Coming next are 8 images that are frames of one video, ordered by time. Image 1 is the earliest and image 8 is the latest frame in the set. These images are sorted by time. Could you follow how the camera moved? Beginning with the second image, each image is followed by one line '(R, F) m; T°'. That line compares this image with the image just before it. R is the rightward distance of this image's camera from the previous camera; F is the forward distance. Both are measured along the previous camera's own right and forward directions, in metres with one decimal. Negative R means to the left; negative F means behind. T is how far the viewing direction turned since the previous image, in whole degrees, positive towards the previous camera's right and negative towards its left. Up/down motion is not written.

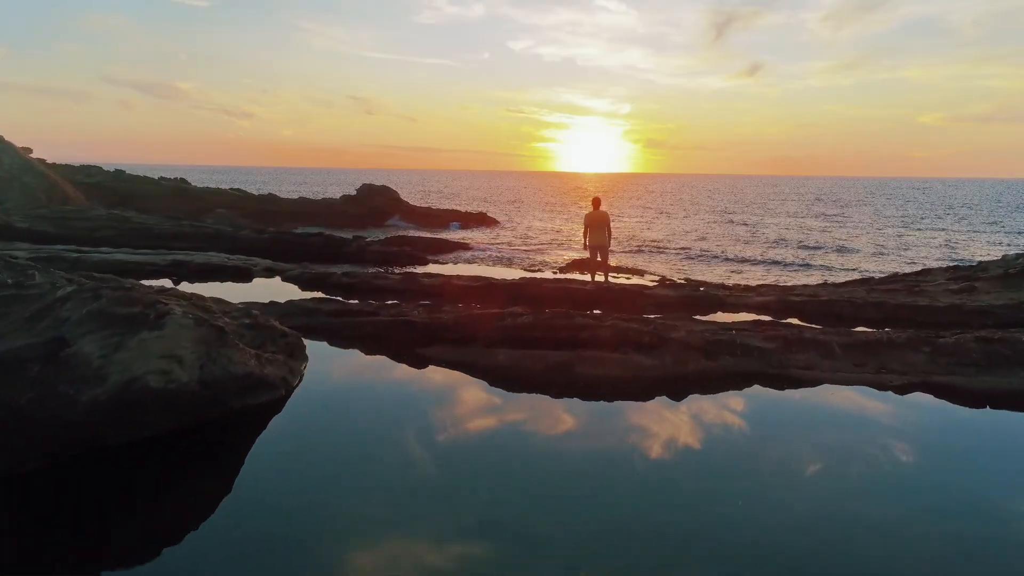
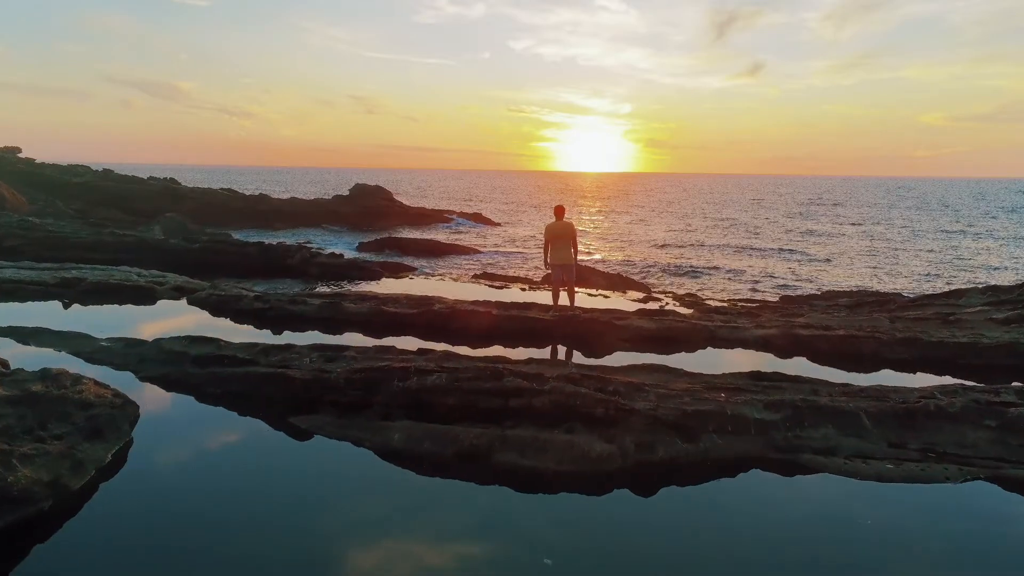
(+1.0, +2.4) m; 0°
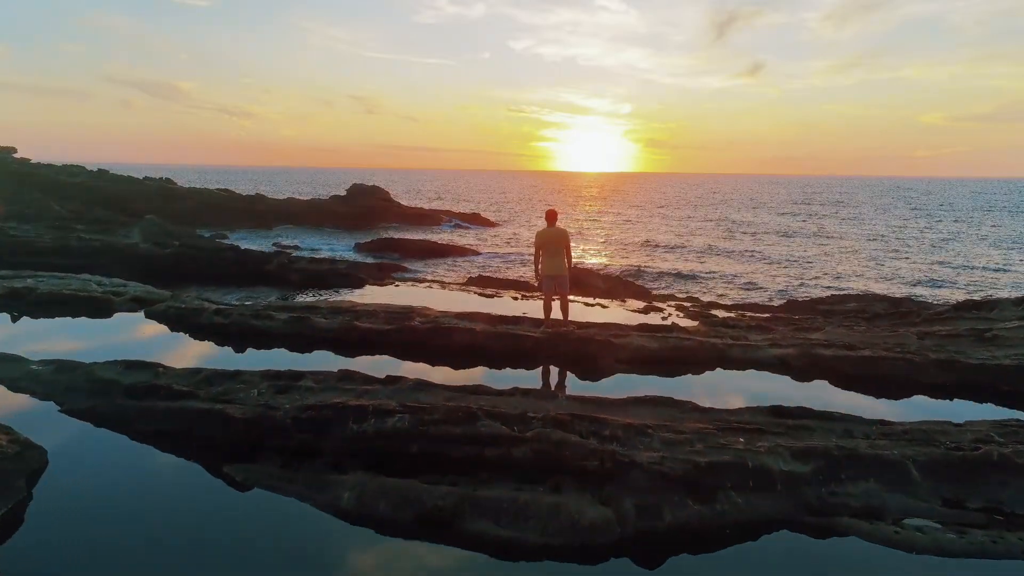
(+0.2, +1.1) m; 0°
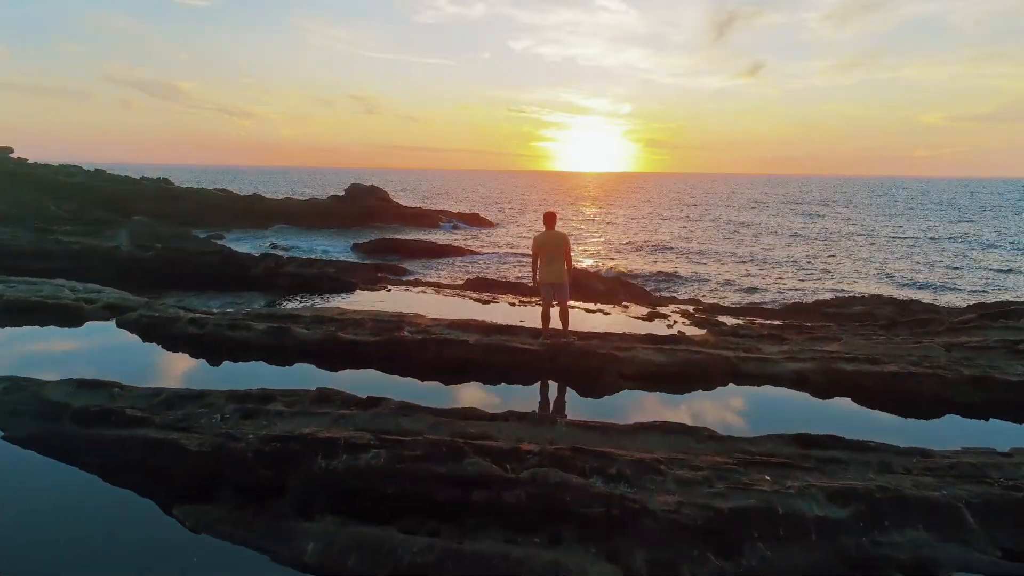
(+0.1, +0.7) m; 0°
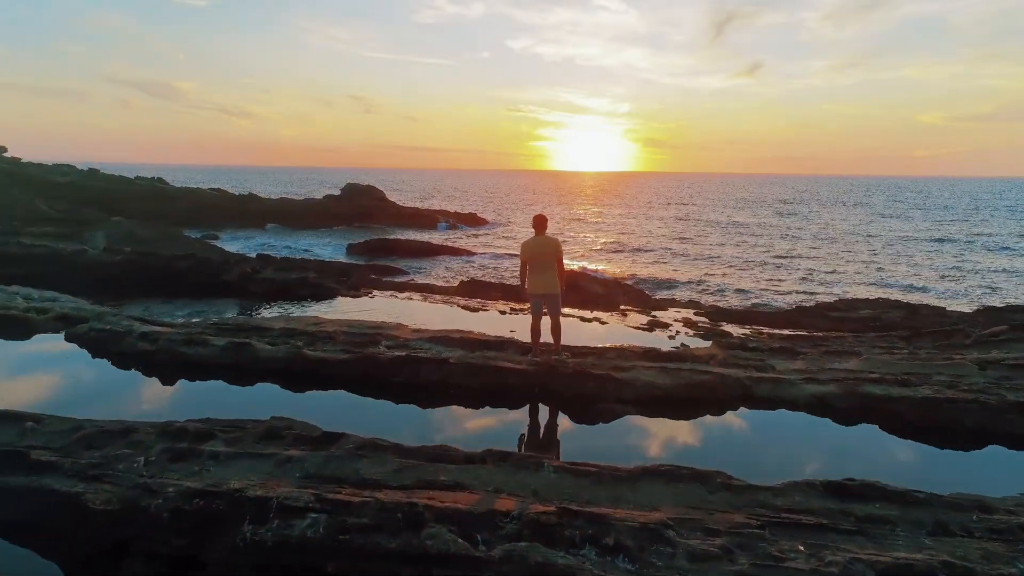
(+0.2, +0.9) m; 0°
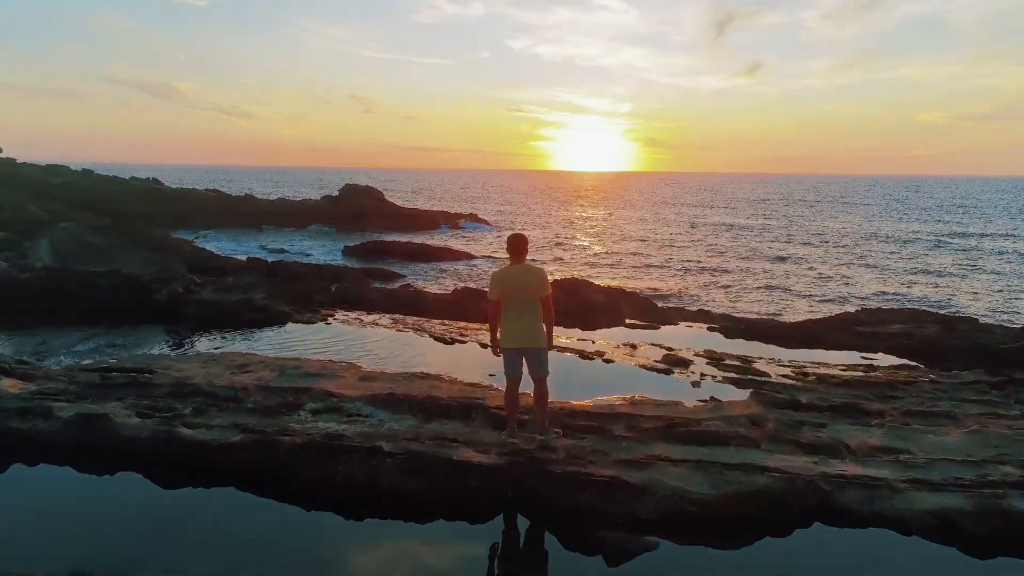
(+0.3, +2.5) m; 0°
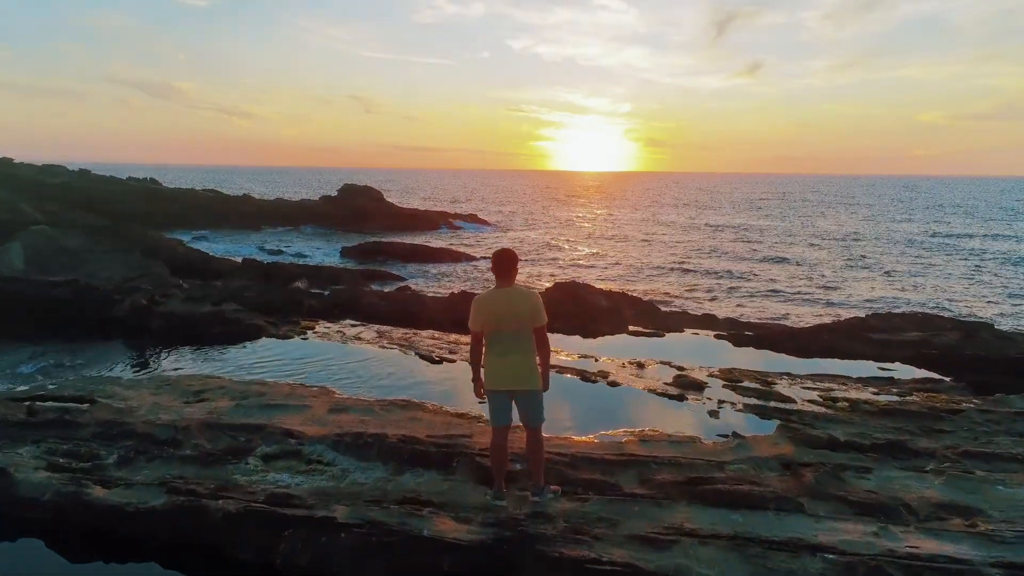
(+0.1, +1.1) m; 0°
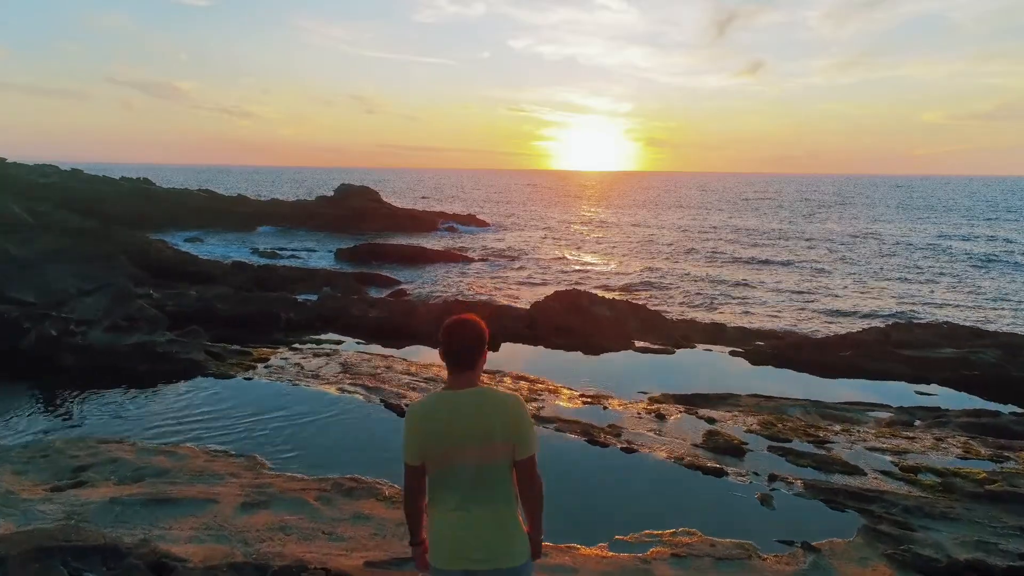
(+0.2, +2.0) m; 0°
